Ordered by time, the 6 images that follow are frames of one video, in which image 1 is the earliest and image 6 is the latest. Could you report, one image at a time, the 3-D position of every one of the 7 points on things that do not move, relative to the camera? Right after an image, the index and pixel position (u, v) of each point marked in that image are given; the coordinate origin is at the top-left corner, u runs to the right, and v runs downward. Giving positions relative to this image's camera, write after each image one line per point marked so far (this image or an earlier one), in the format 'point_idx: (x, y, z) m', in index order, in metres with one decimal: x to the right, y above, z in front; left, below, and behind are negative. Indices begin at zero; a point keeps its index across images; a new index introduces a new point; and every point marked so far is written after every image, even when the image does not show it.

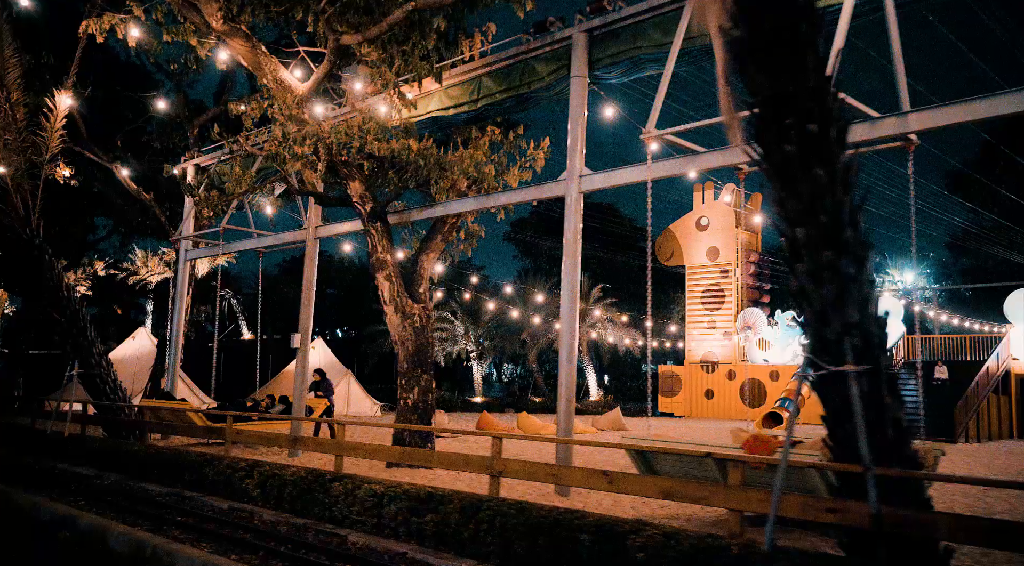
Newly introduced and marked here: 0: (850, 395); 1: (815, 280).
0: (+1.8, -0.6, +4.4) m
1: (+1.6, 0.0, +4.3) m
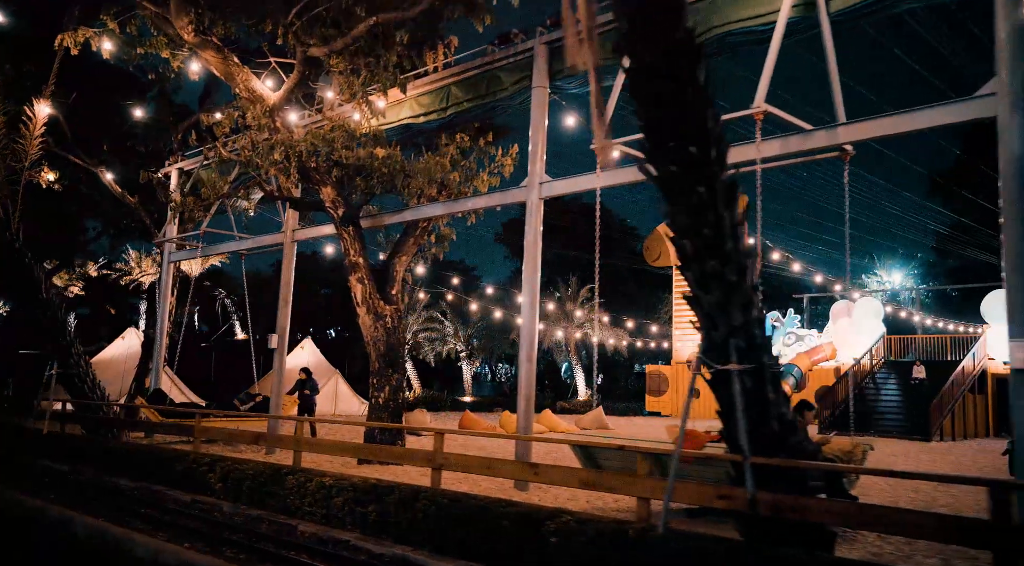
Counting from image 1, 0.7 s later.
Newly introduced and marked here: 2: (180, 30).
0: (+1.3, -0.6, +4.8) m
1: (+1.1, 0.0, +4.7) m
2: (-4.4, +3.3, +10.6) m
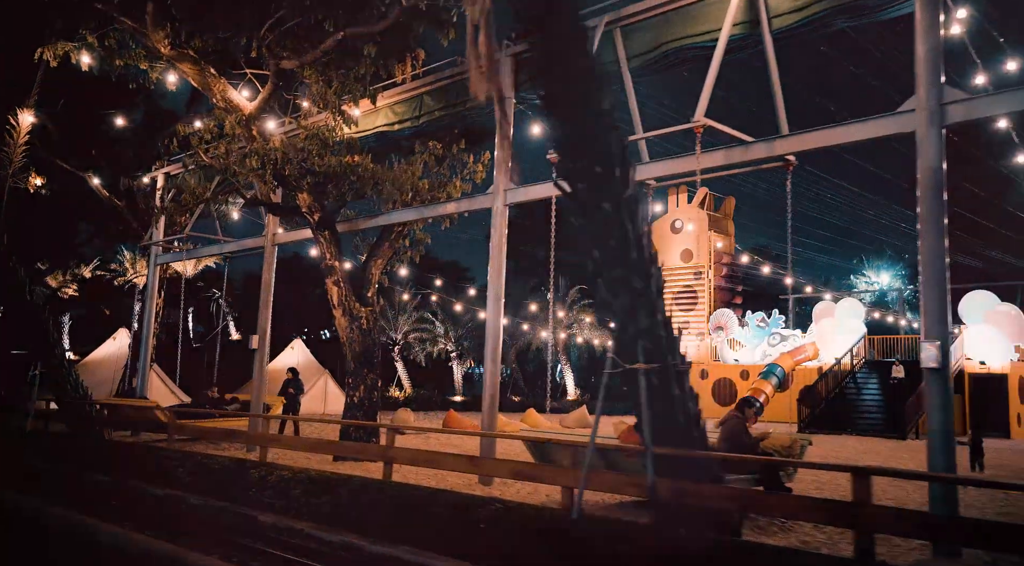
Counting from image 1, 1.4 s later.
0: (+0.8, -0.7, +5.3) m
1: (+0.6, -0.1, +5.1) m
2: (-4.9, +3.3, +11.0) m
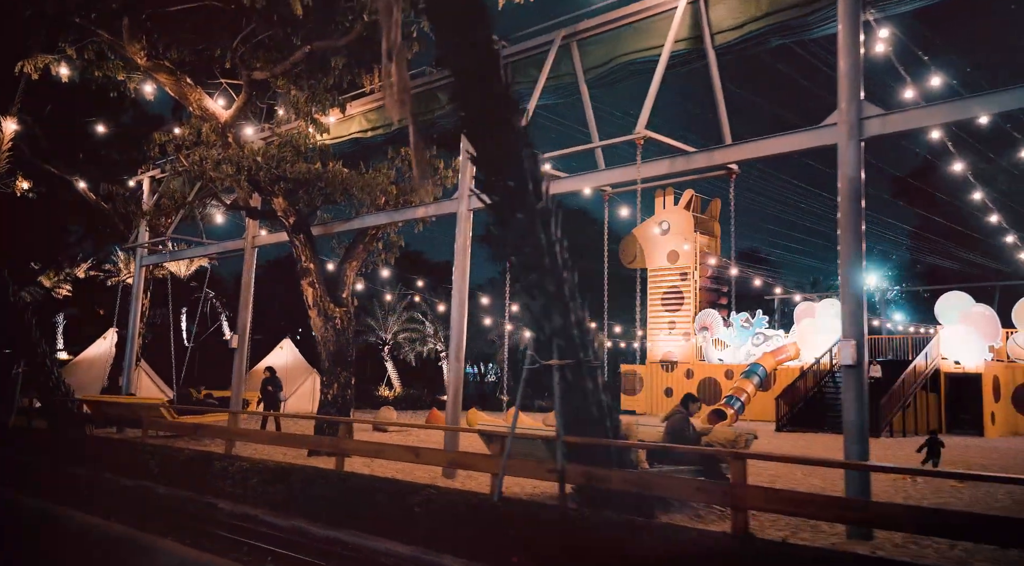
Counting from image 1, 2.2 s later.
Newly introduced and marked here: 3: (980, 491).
0: (+0.3, -0.7, +5.8) m
1: (+0.1, -0.1, +5.7) m
2: (-5.4, +3.3, +11.5) m
3: (+7.2, -3.2, +12.4) m
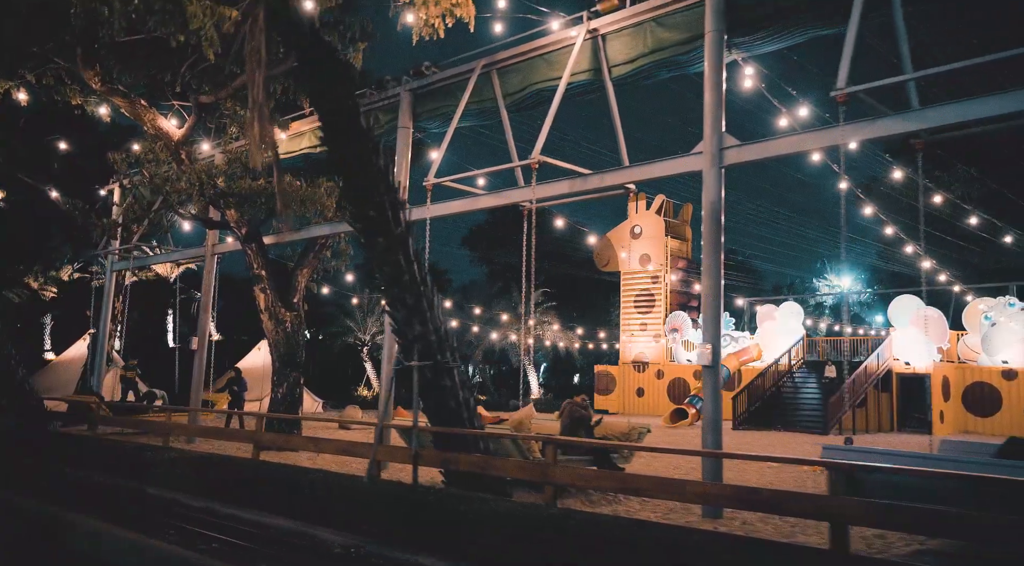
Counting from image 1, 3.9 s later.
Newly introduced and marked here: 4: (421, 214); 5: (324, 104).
0: (-0.8, -0.8, +6.8) m
1: (-1.0, -0.2, +6.7) m
2: (-6.6, +3.1, +12.5) m
3: (+6.0, -3.3, +13.5) m
4: (-1.5, +1.1, +12.6) m
5: (-1.5, +1.4, +6.3) m
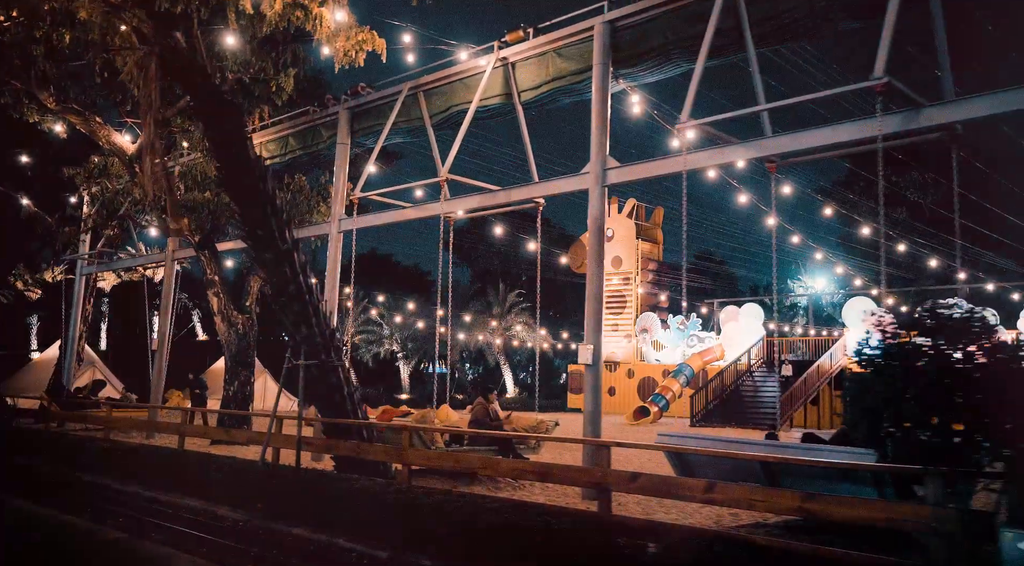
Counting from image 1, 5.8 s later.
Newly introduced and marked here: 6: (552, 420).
0: (-2.0, -0.9, +7.9) m
1: (-2.2, -0.3, +7.7) m
2: (-7.8, +3.0, +13.5) m
3: (+4.8, -3.4, +14.5) m
4: (-2.7, +1.0, +13.6) m
5: (-2.7, +1.3, +7.3) m
6: (+0.6, -2.2, +13.1) m
